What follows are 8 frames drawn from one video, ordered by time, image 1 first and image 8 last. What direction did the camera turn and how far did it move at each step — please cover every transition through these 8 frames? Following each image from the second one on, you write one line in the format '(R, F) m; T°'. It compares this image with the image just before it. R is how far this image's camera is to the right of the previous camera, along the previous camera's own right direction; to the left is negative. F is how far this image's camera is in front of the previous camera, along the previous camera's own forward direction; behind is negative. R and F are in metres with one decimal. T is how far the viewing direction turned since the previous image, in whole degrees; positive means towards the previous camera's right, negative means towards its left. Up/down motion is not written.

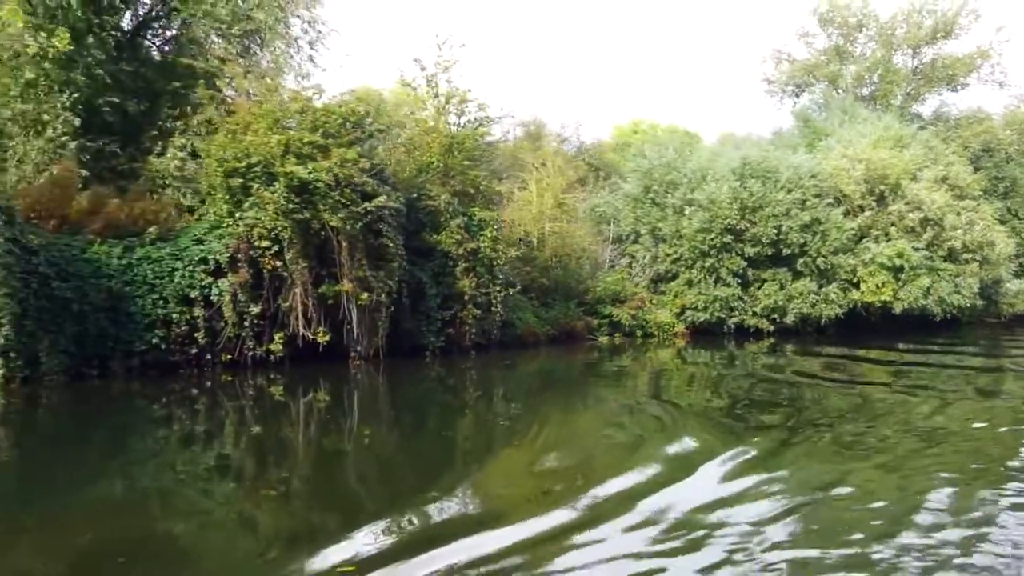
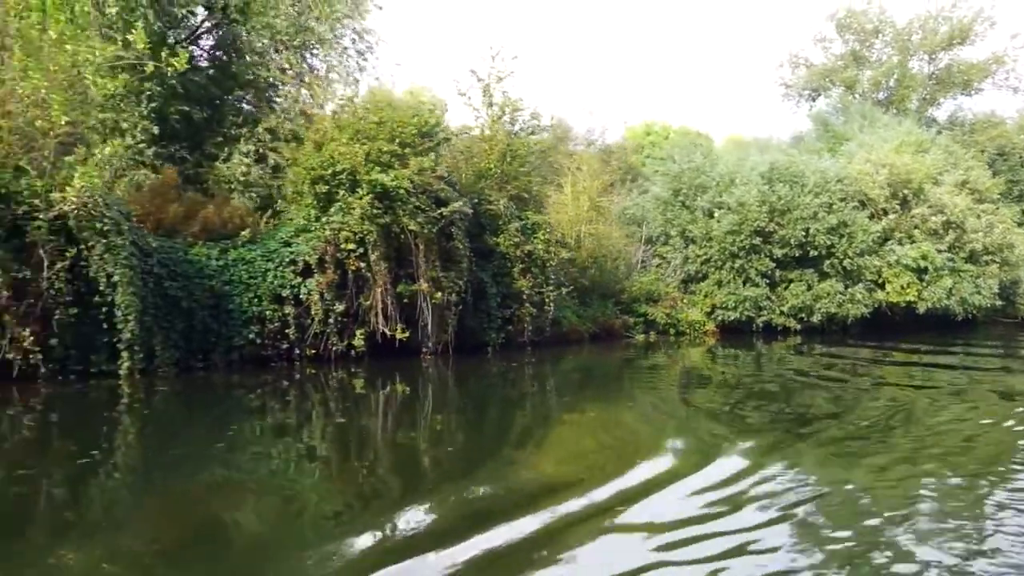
(-1.5, -1.1) m; 0°
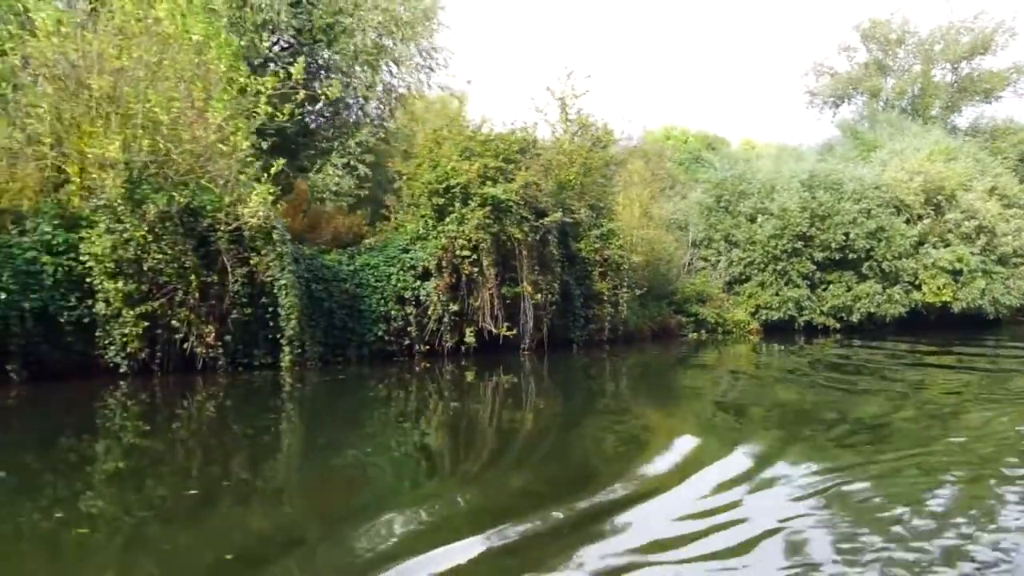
(-2.4, -1.8) m; 0°
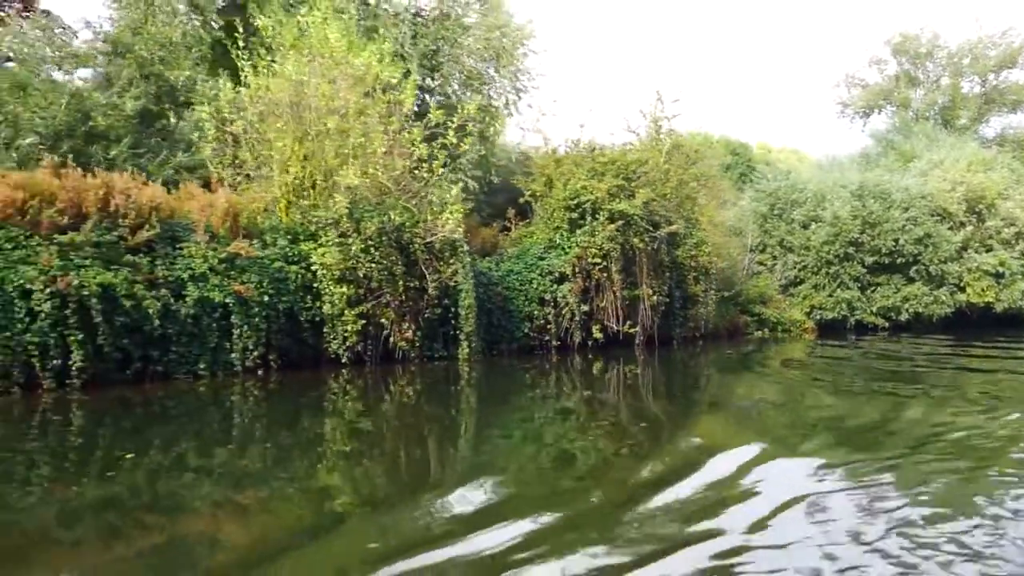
(-3.6, -2.7) m; 0°
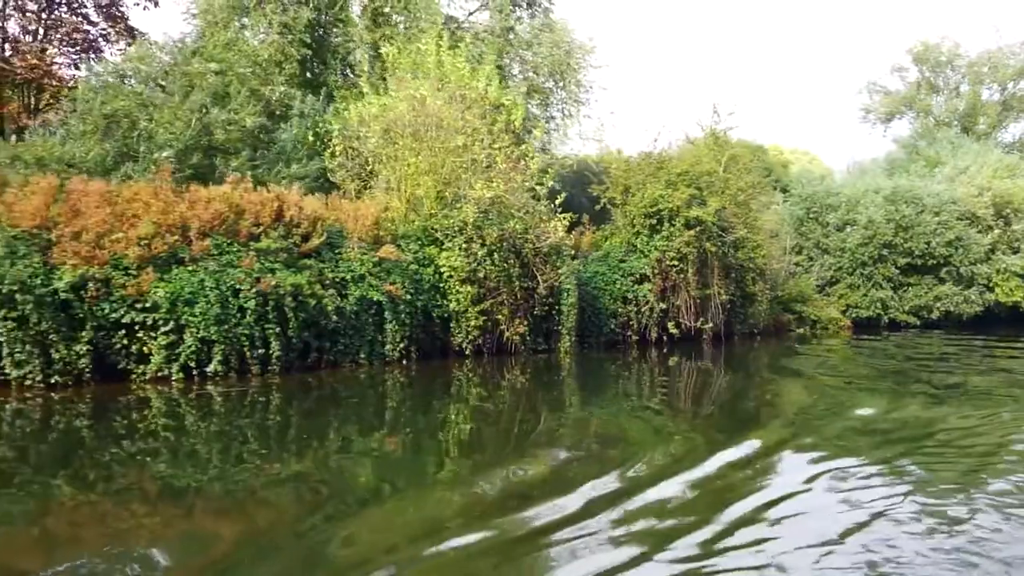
(-2.7, -2.0) m; 0°
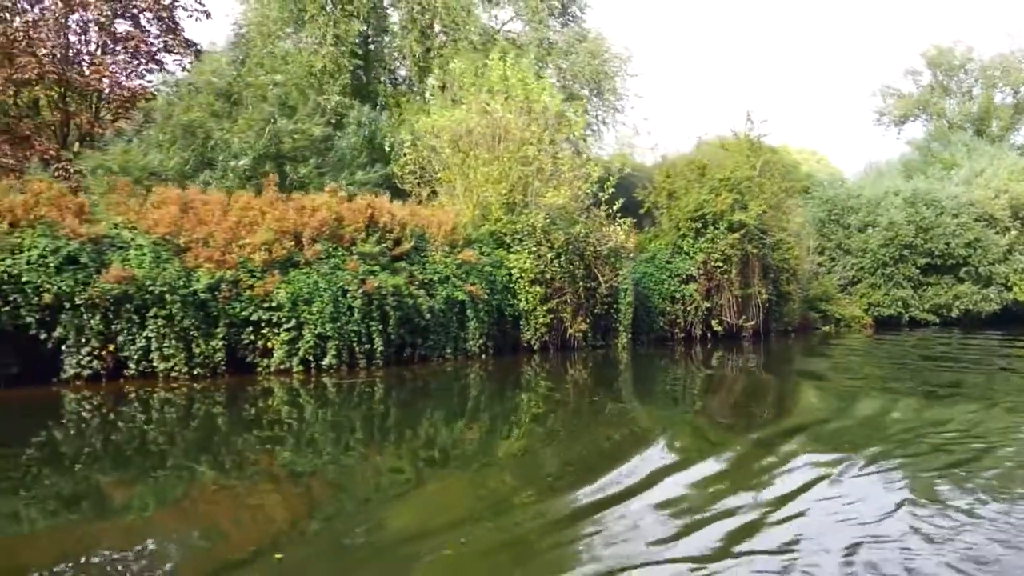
(-1.8, -1.3) m; 0°
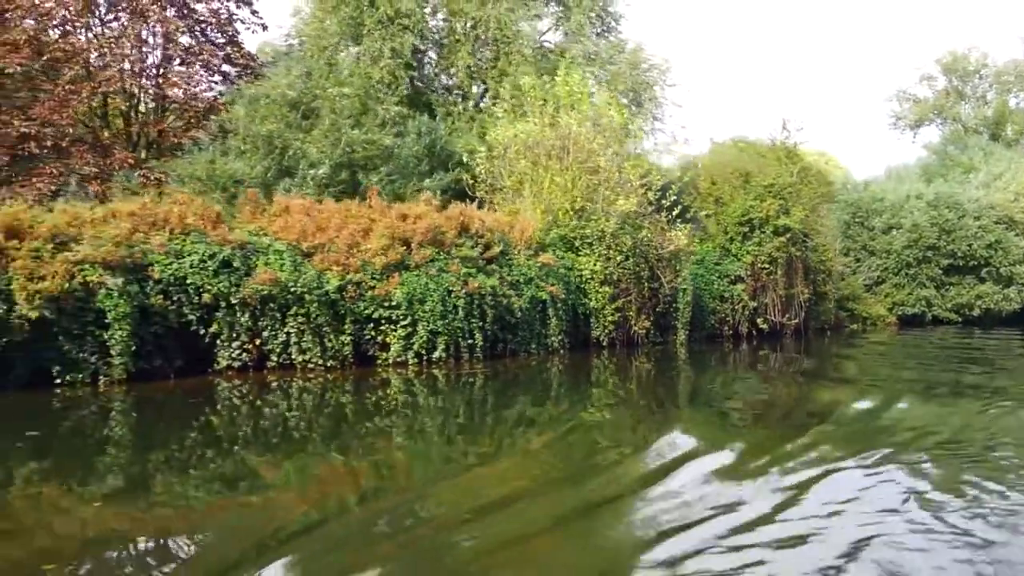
(-2.1, -1.6) m; 0°
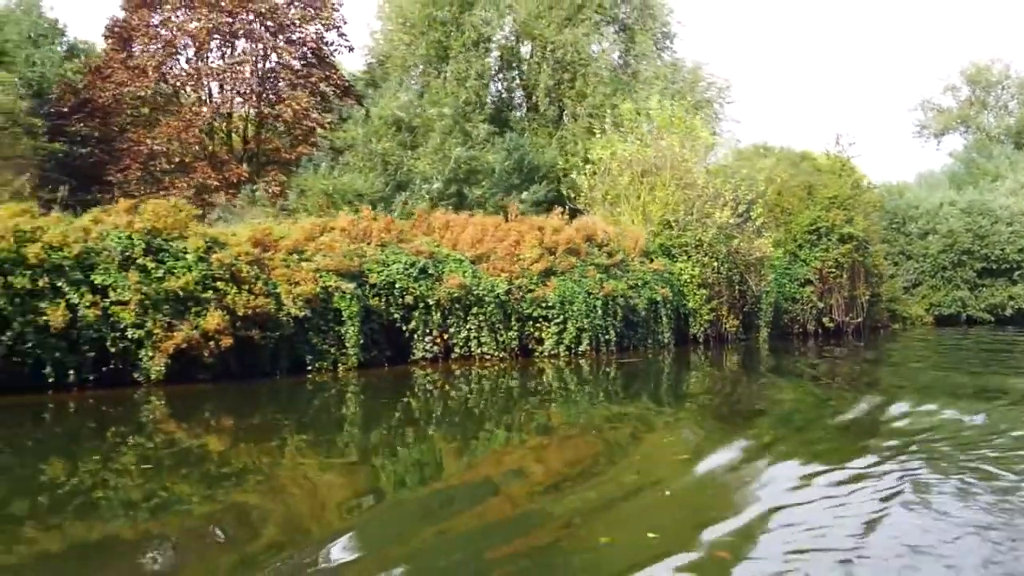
(-3.6, -2.7) m; 0°
